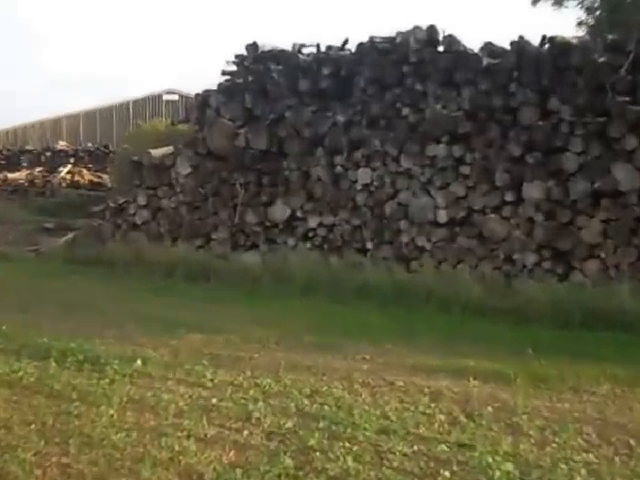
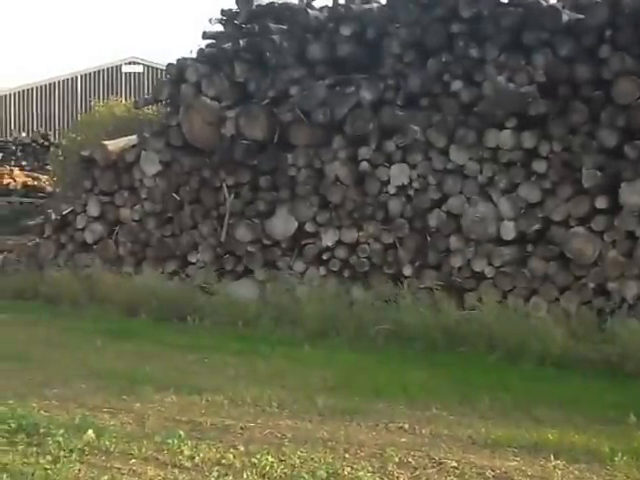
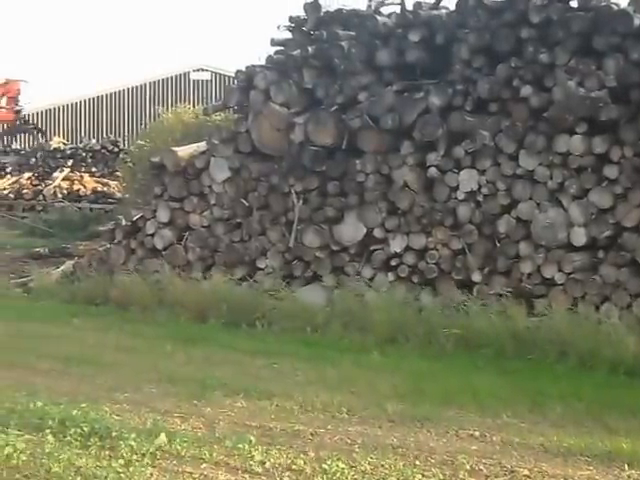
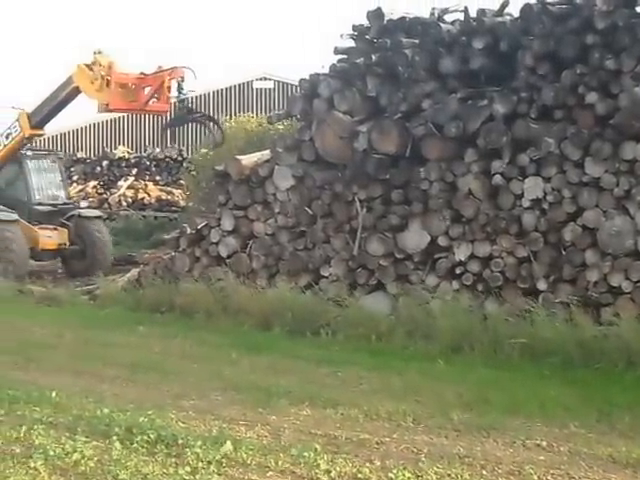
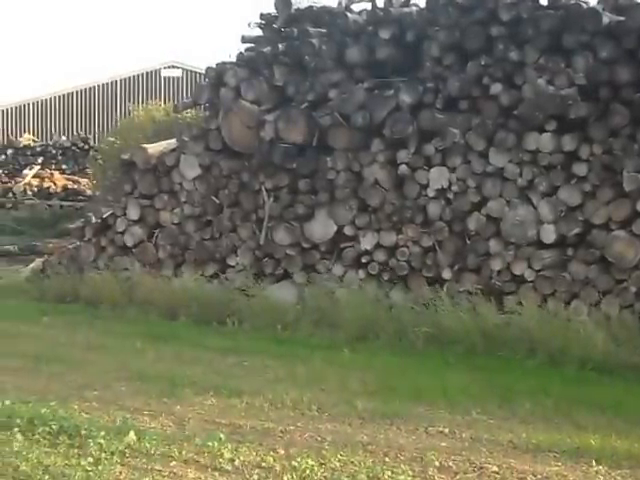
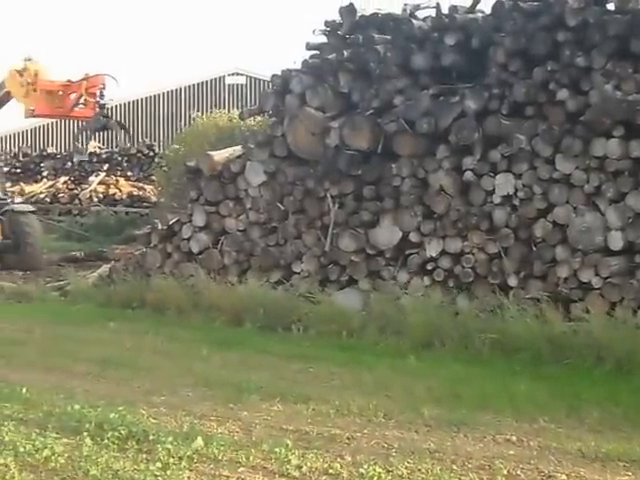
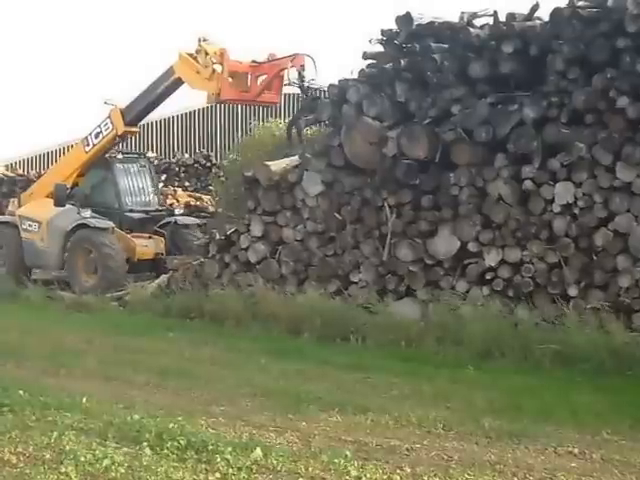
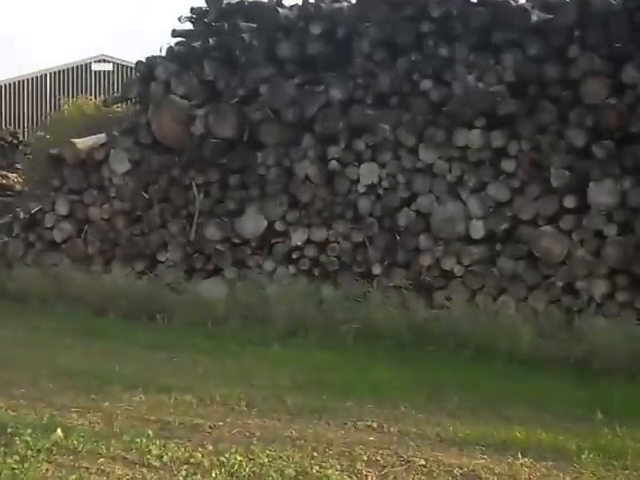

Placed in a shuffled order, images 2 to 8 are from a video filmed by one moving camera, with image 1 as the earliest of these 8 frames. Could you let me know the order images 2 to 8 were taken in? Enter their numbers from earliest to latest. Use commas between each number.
8, 2, 5, 3, 6, 4, 7
